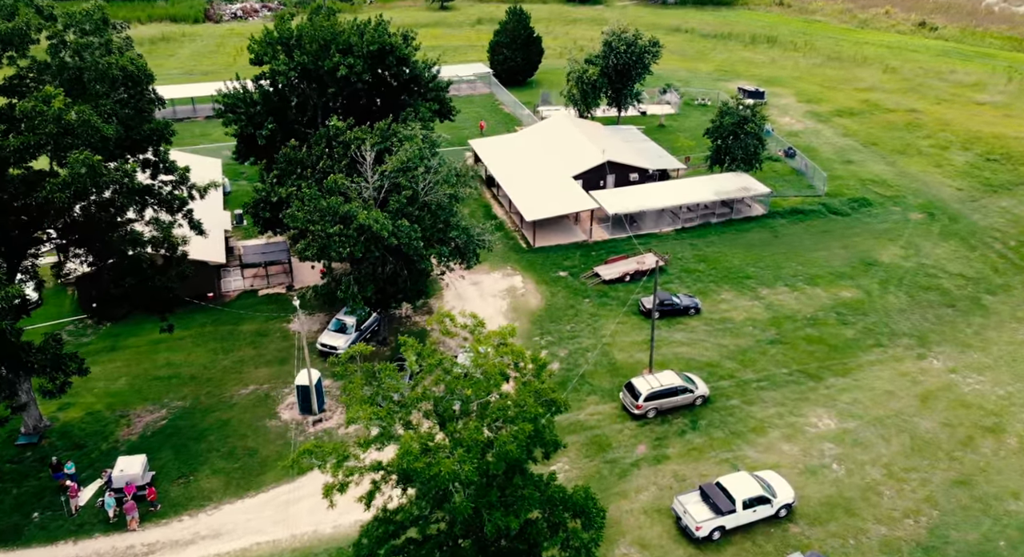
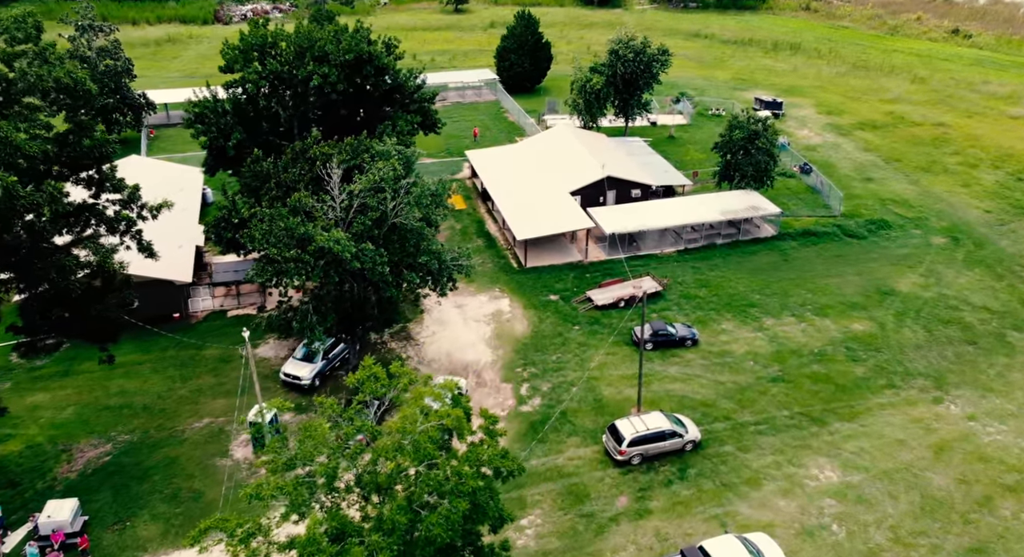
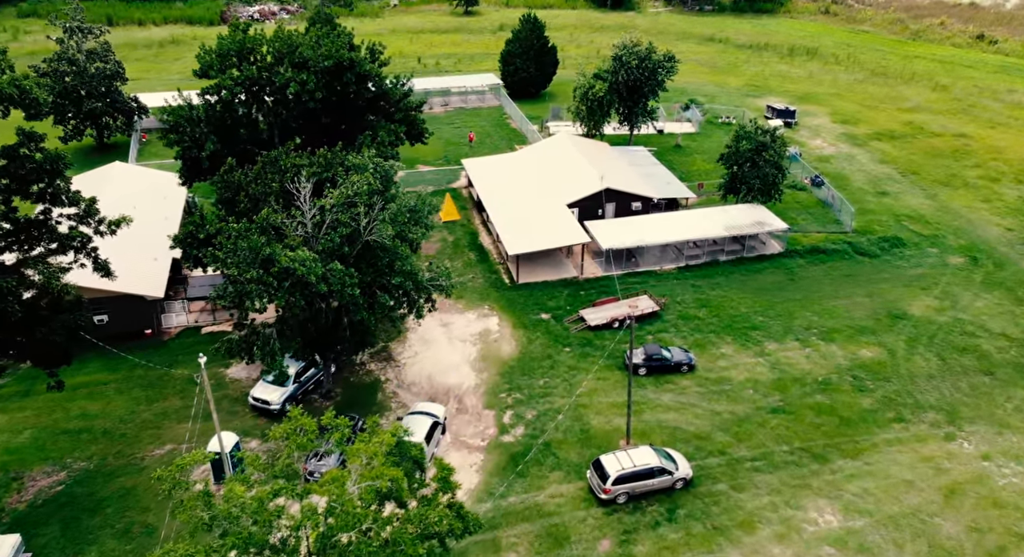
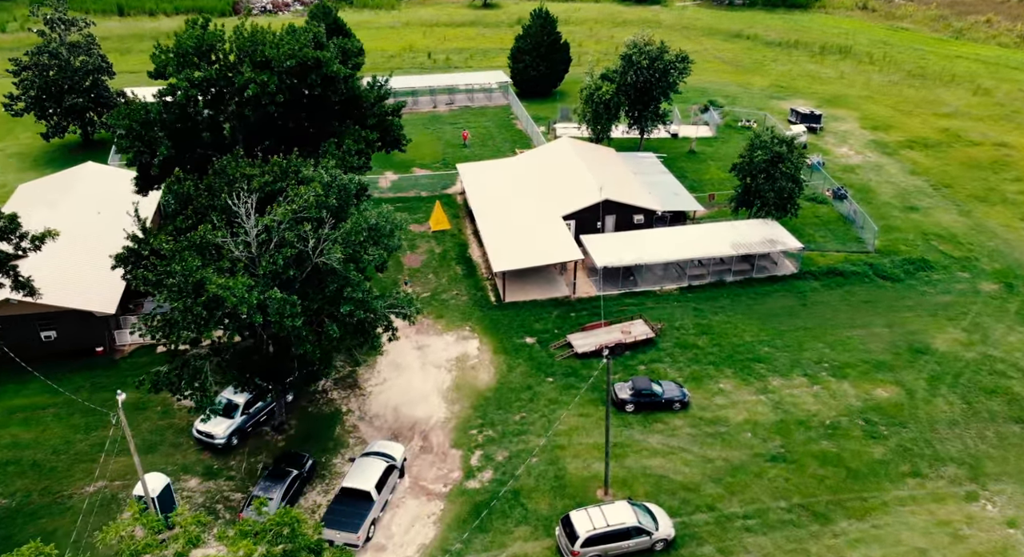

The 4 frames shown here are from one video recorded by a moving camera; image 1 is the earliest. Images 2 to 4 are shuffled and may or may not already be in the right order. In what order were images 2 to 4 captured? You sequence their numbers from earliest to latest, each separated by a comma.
2, 3, 4
